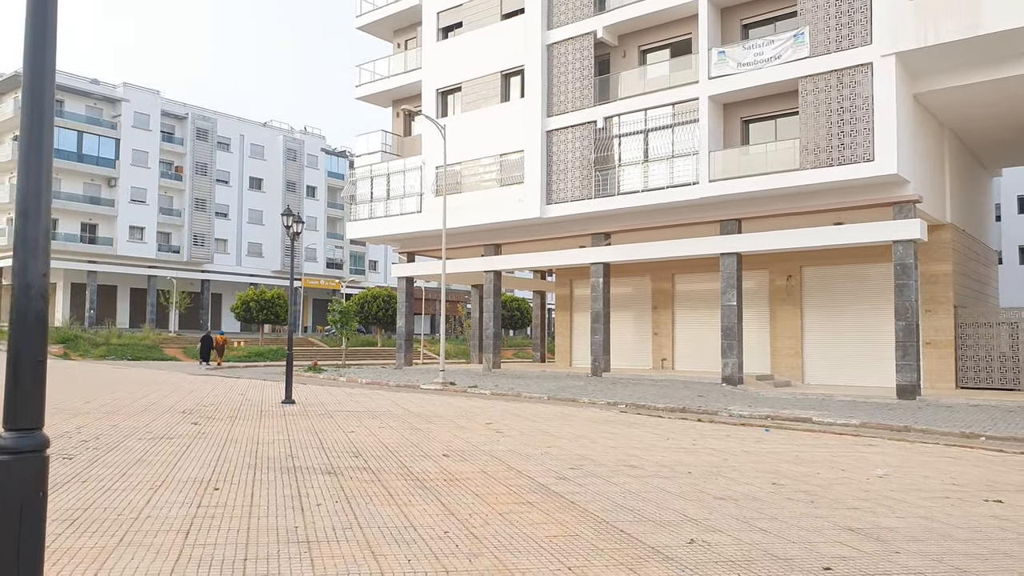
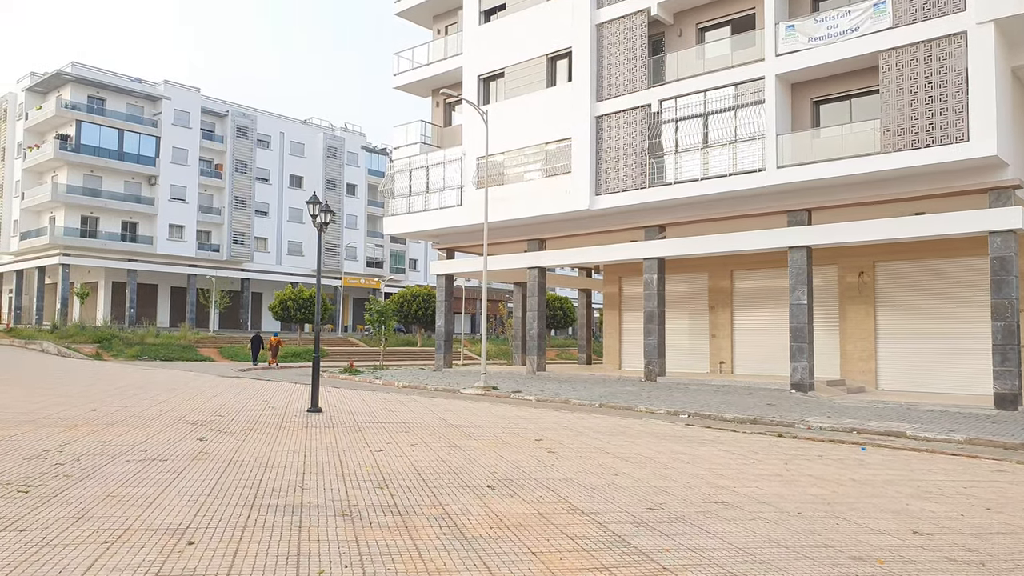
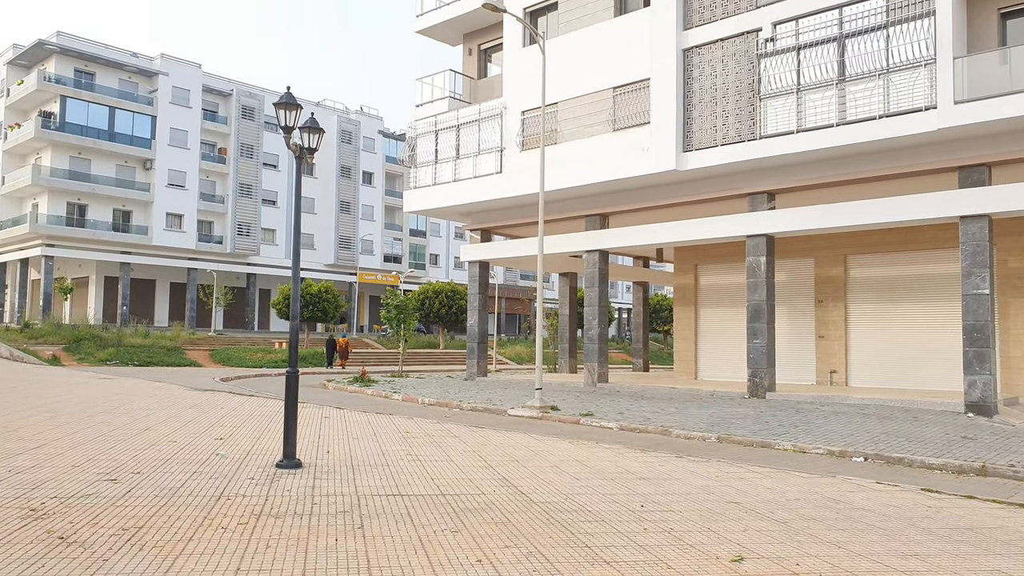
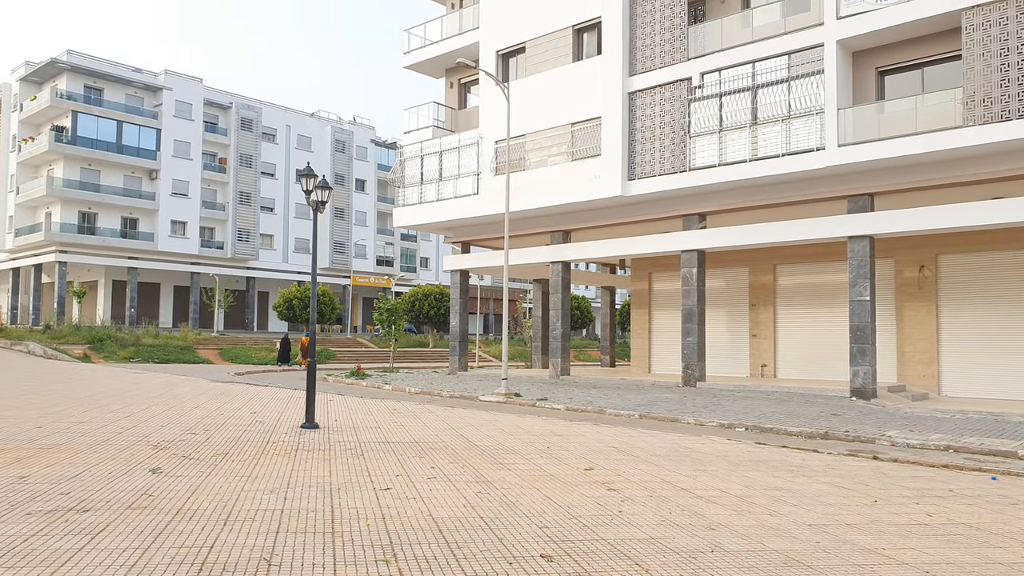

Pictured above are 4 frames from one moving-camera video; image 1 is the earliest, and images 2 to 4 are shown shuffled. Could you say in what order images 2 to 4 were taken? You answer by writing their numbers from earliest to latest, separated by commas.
2, 4, 3
